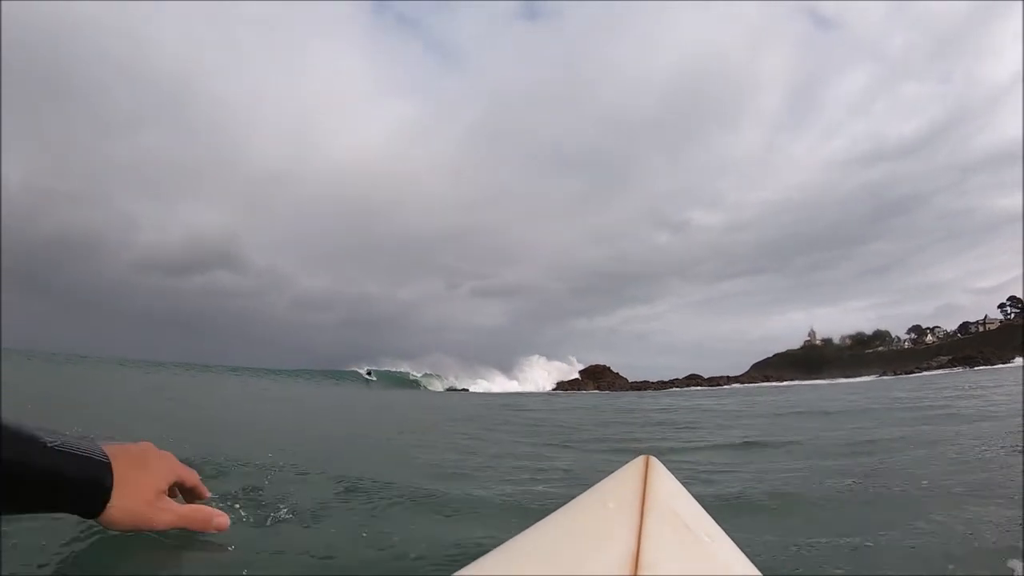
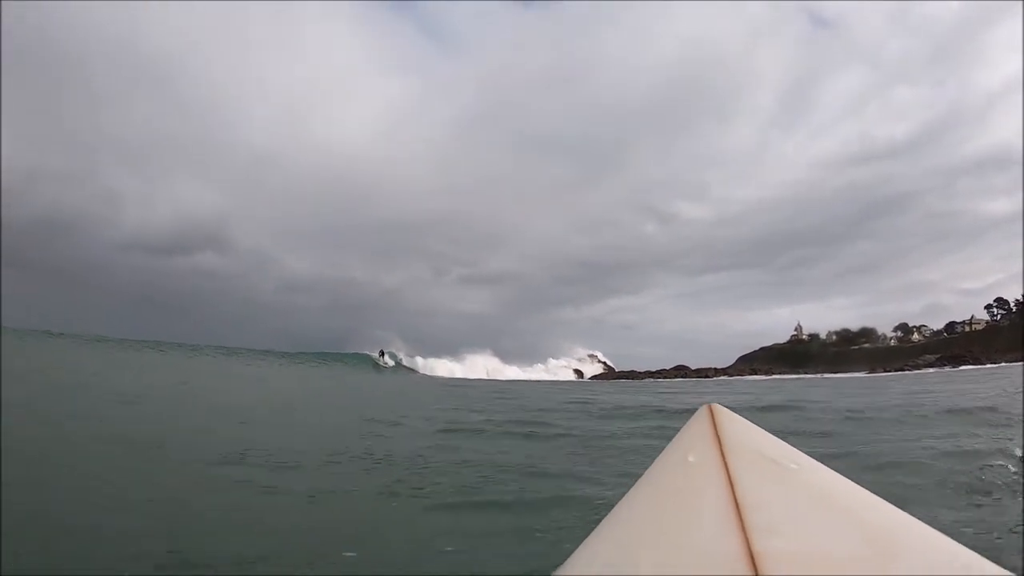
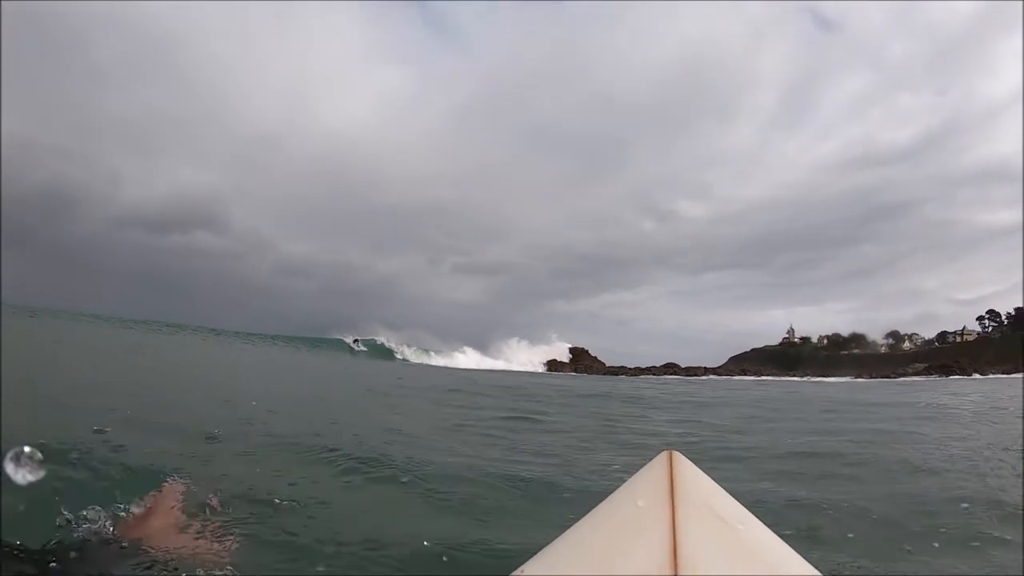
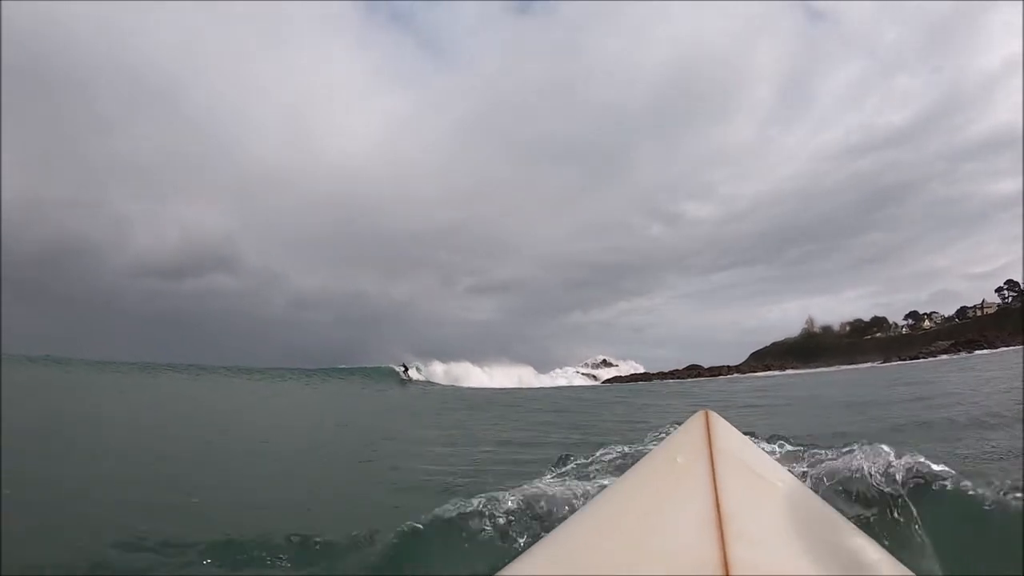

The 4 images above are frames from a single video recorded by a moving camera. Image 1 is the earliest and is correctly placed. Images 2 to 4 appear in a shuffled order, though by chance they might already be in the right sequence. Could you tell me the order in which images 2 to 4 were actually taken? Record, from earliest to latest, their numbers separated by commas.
3, 2, 4
